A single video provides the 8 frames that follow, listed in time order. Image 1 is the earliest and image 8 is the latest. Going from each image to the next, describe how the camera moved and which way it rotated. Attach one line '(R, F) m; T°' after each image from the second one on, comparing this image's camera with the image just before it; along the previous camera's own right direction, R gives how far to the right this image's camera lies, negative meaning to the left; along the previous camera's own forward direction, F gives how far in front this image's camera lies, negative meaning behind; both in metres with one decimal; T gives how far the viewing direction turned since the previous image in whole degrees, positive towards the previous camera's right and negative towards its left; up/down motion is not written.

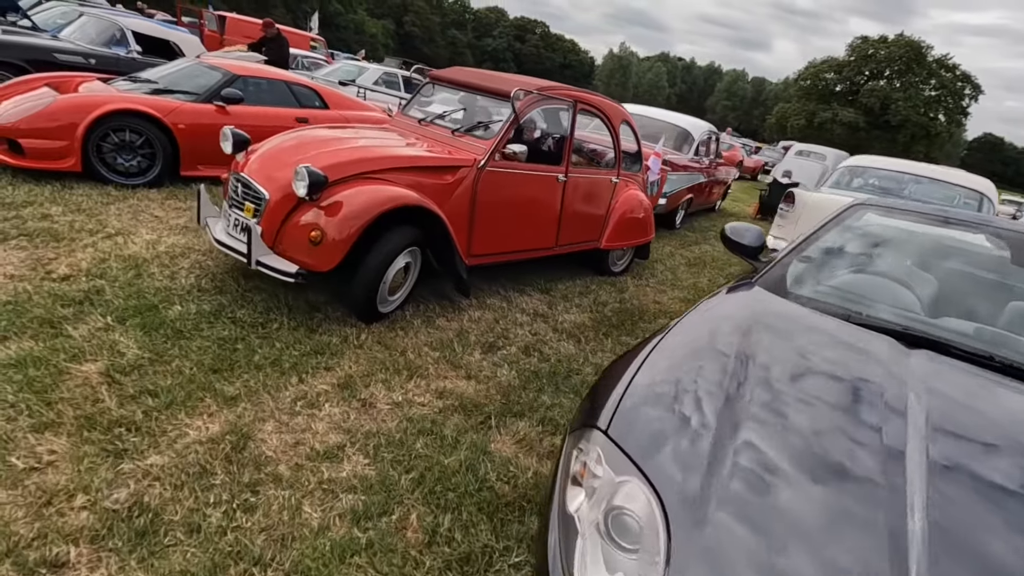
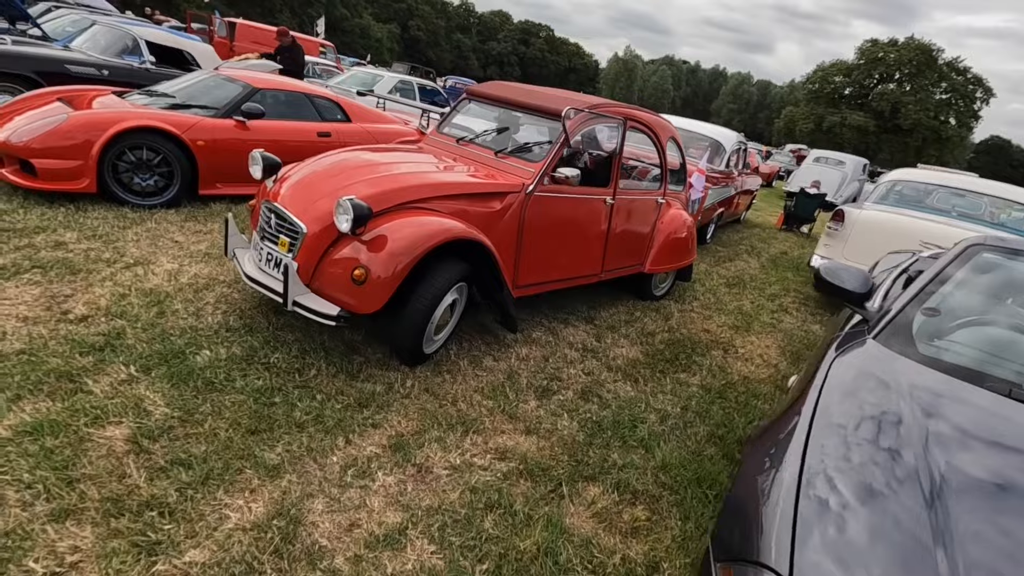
(-0.3, +0.3) m; 0°
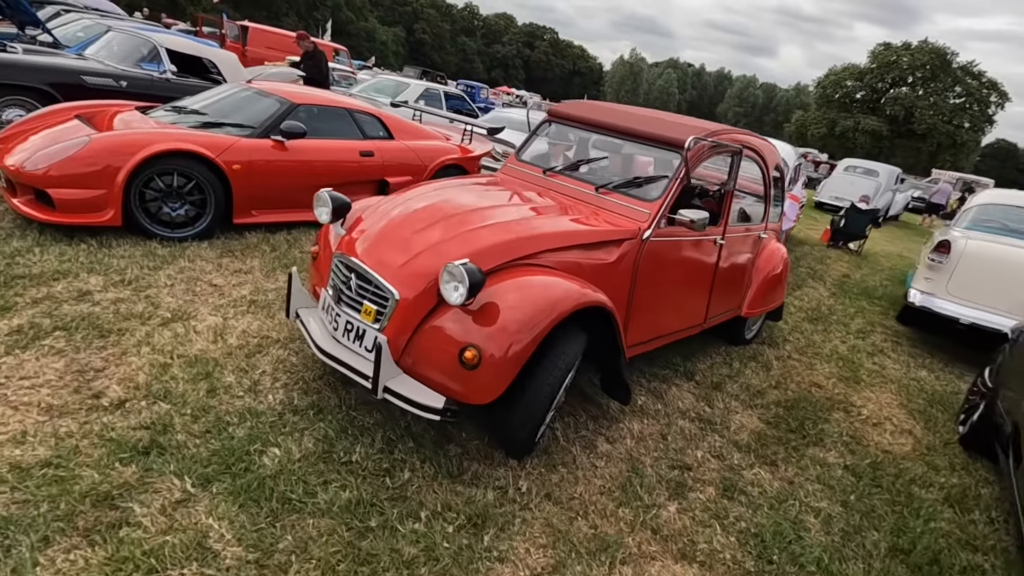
(-0.6, +0.6) m; 0°
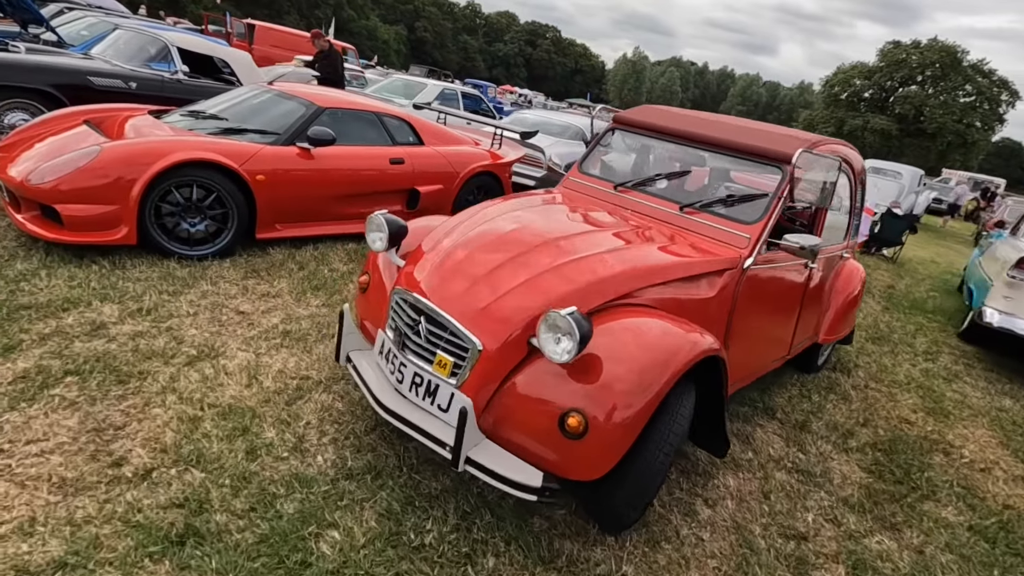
(-0.4, +0.4) m; 0°
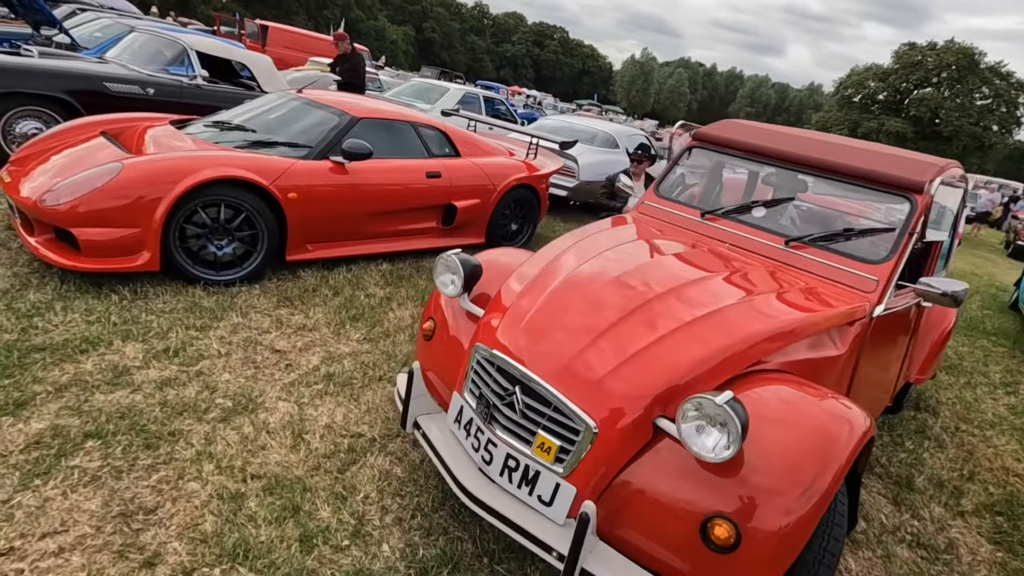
(-0.4, +0.4) m; -1°
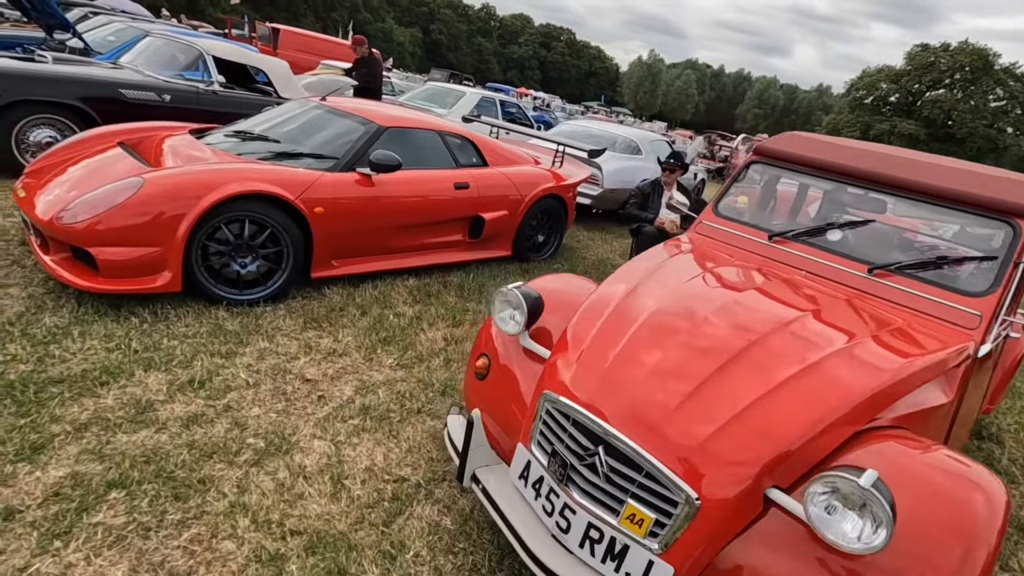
(-0.2, +0.2) m; -1°
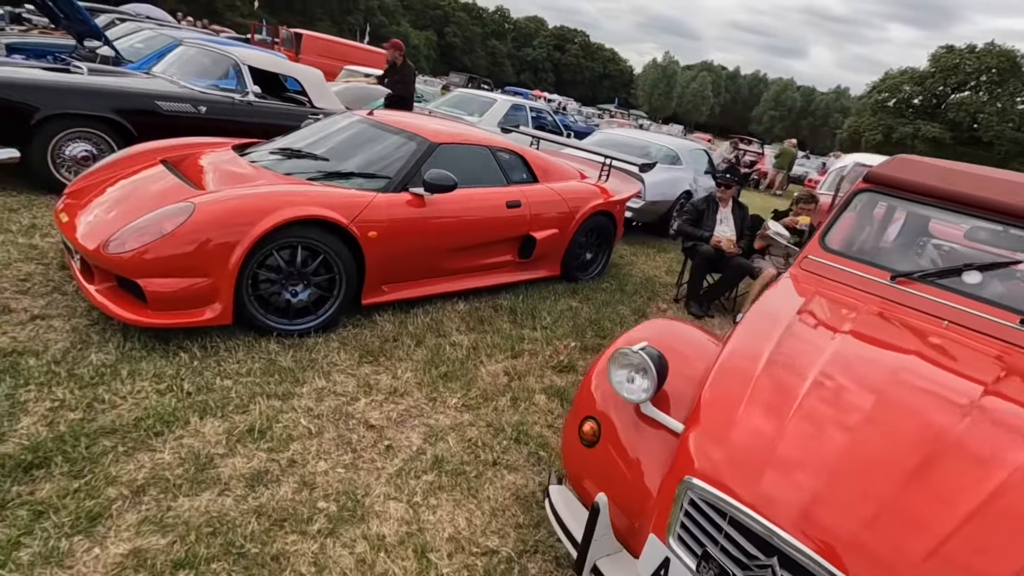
(-0.4, +0.2) m; -1°
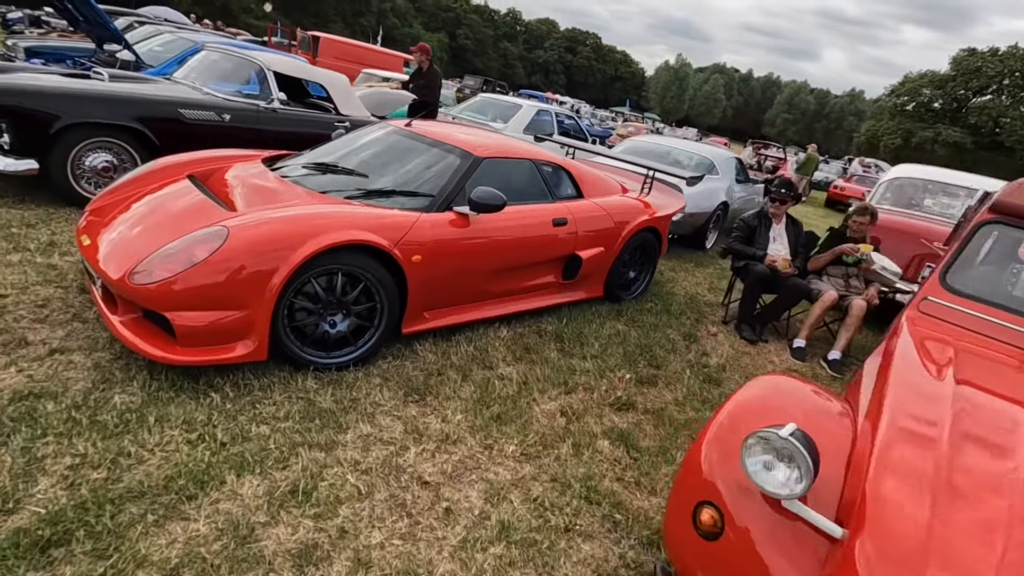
(-0.3, +0.3) m; -1°
